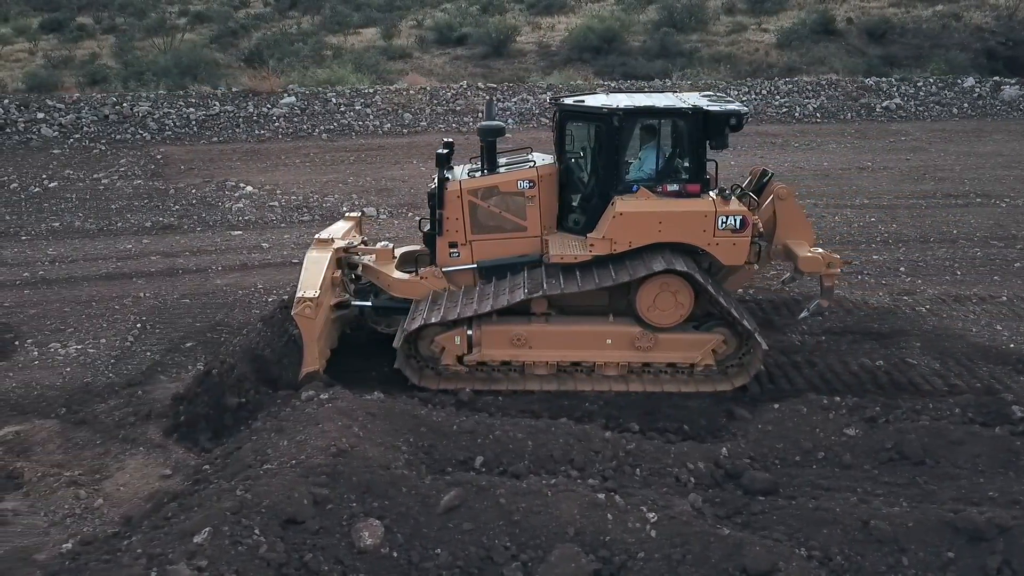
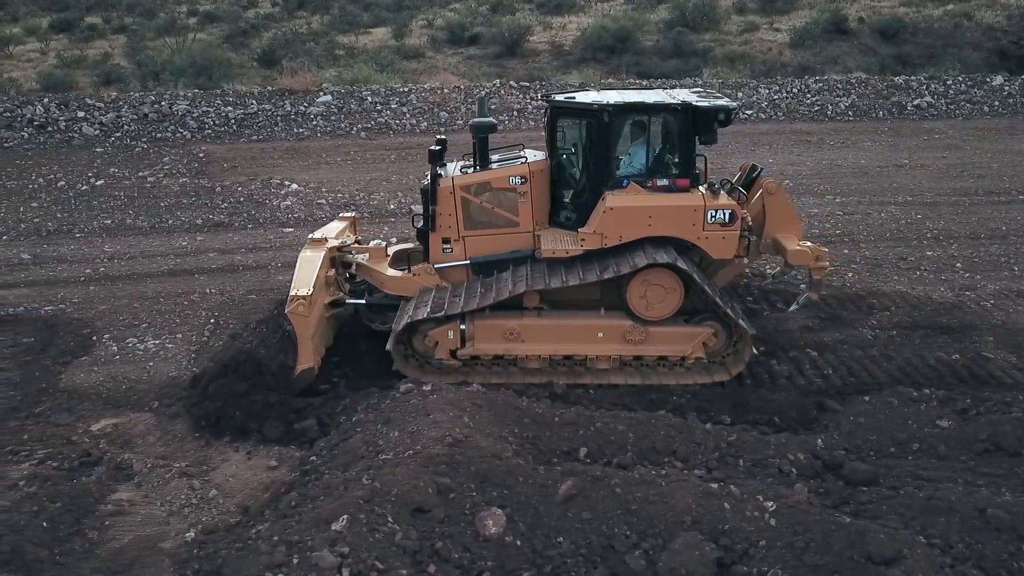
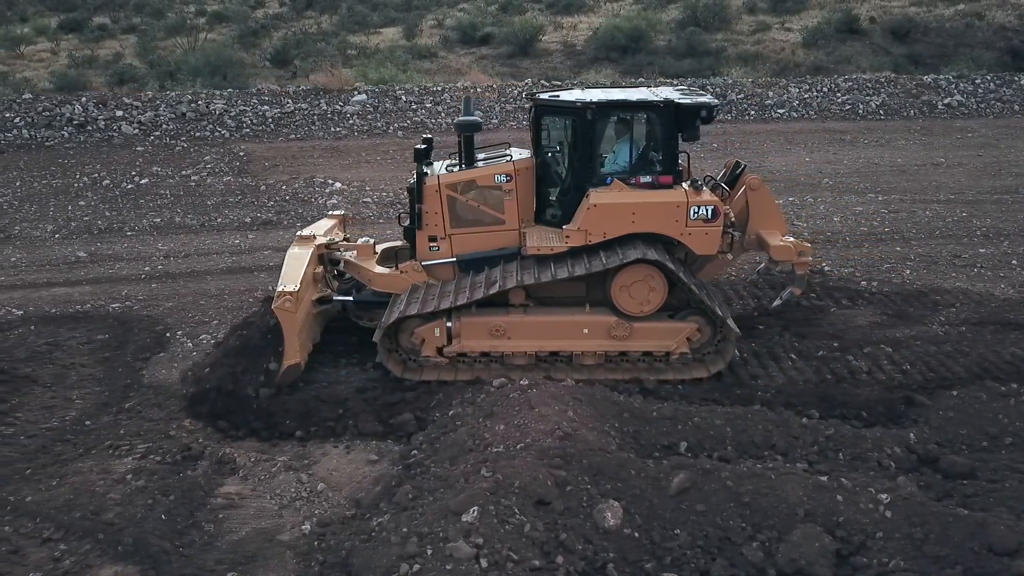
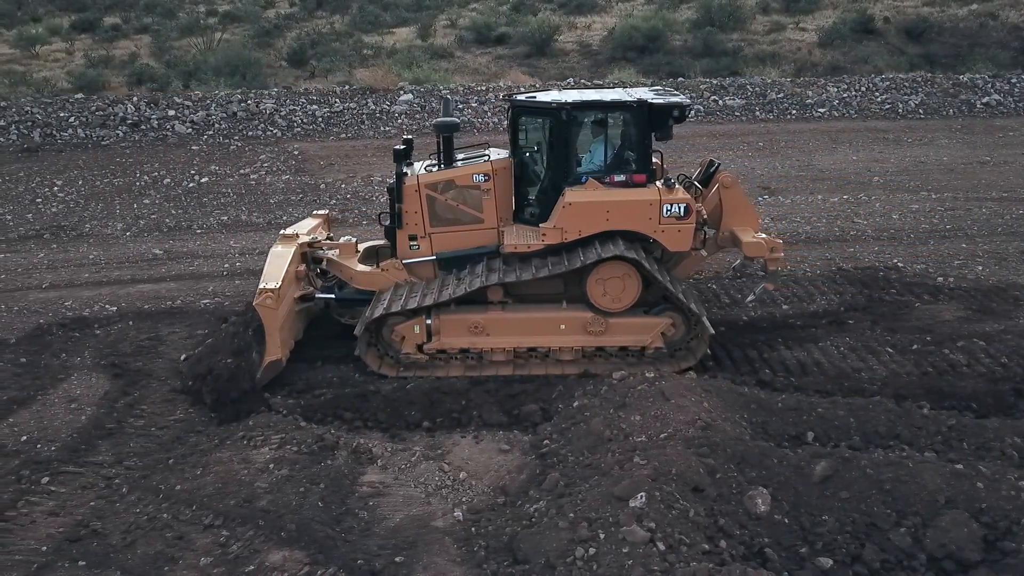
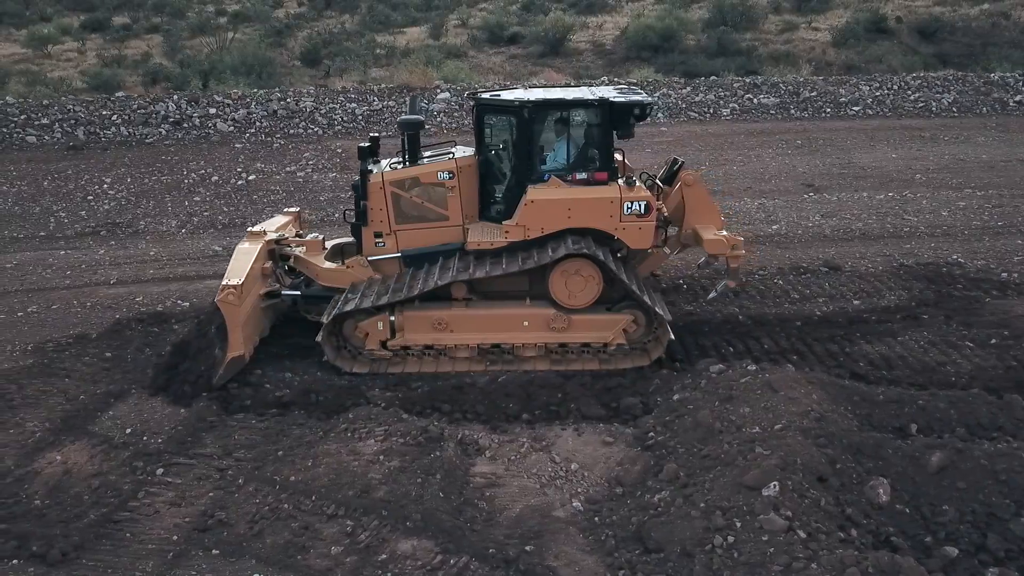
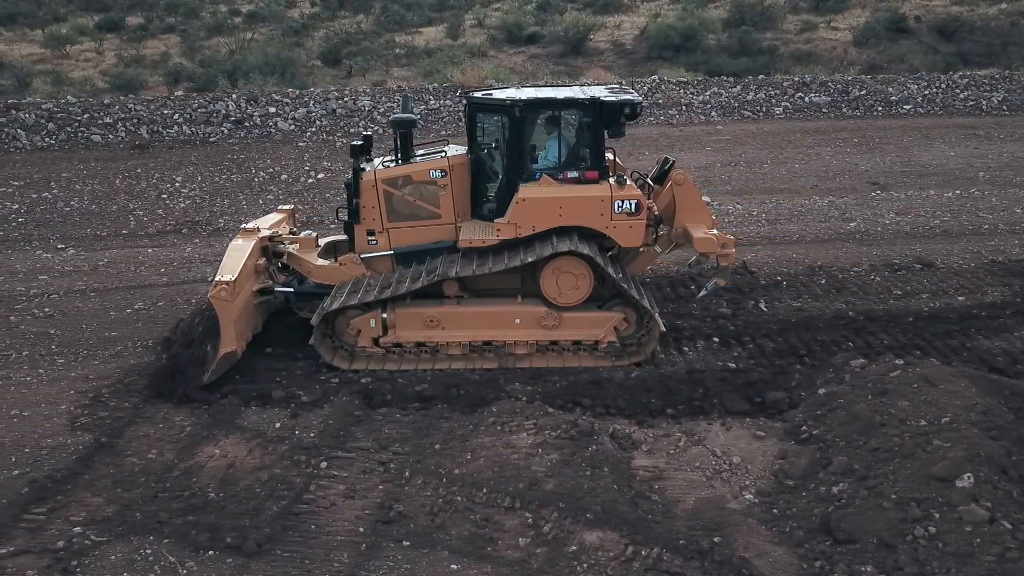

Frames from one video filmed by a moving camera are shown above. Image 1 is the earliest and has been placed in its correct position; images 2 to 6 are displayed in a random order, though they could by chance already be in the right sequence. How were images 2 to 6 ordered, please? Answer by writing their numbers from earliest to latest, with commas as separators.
2, 3, 4, 5, 6
